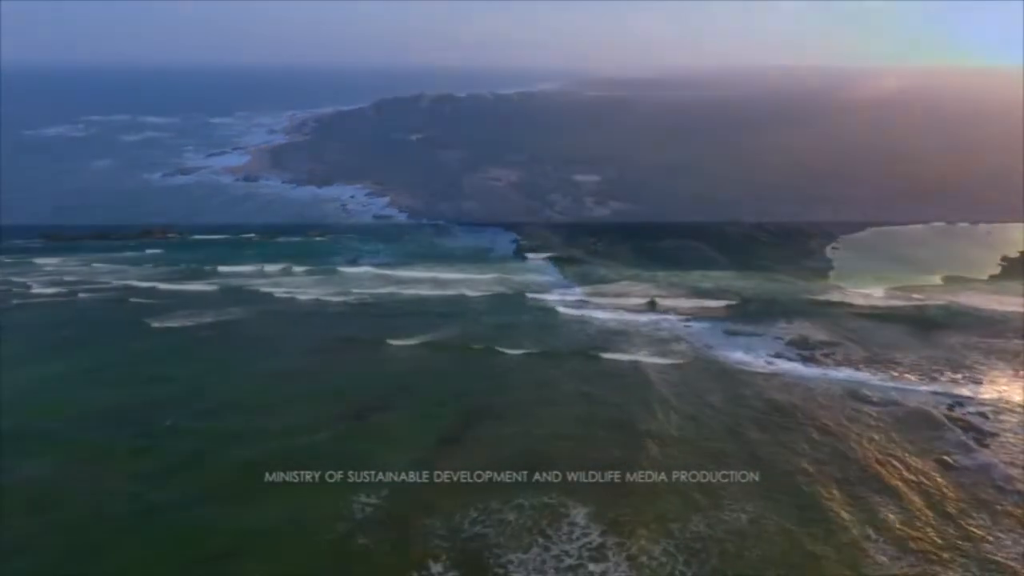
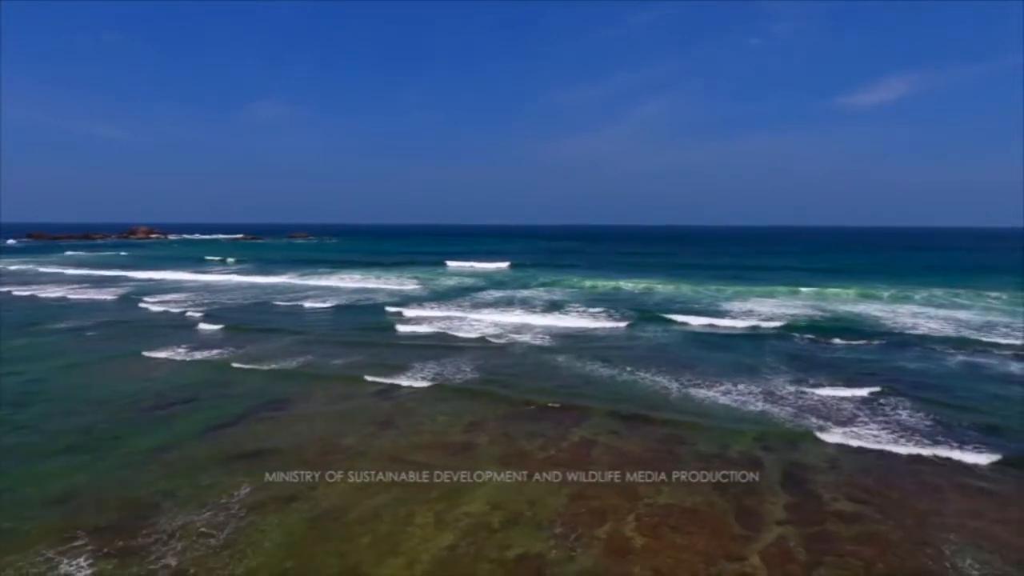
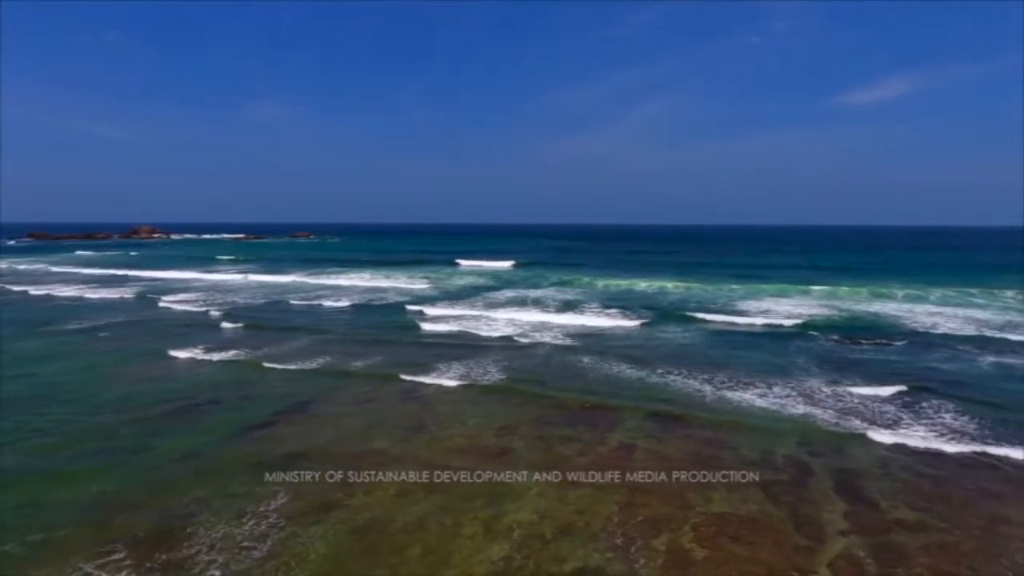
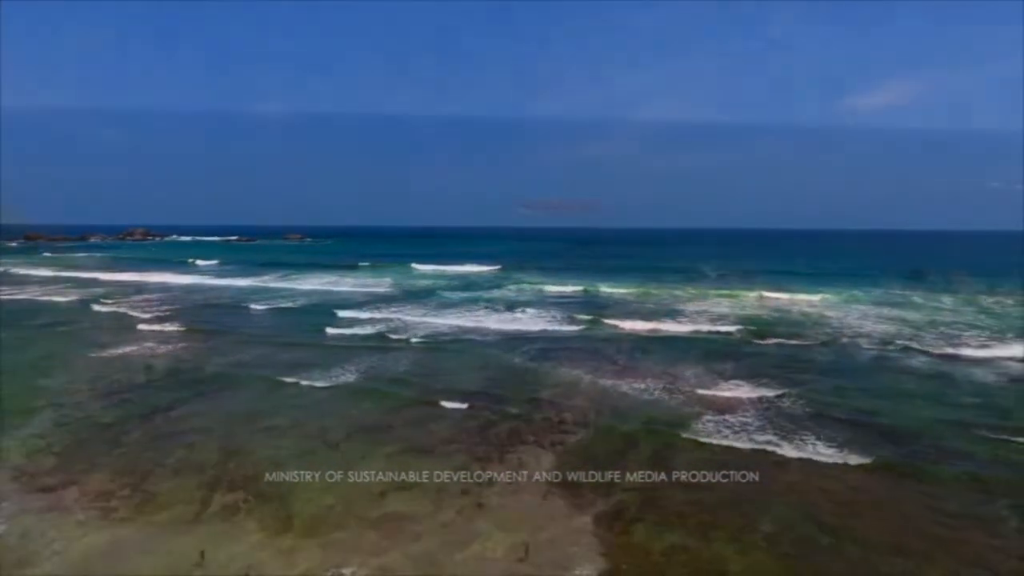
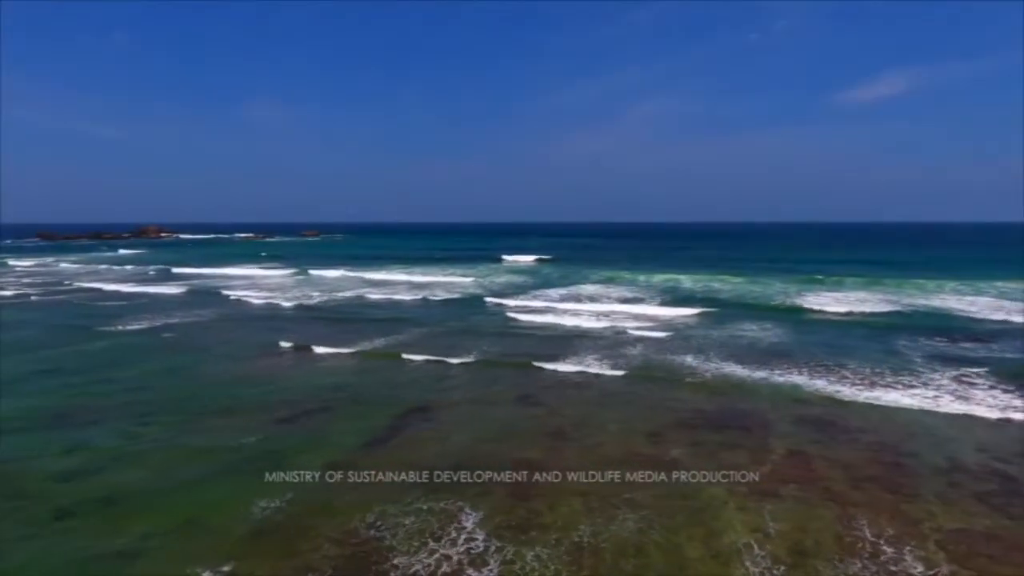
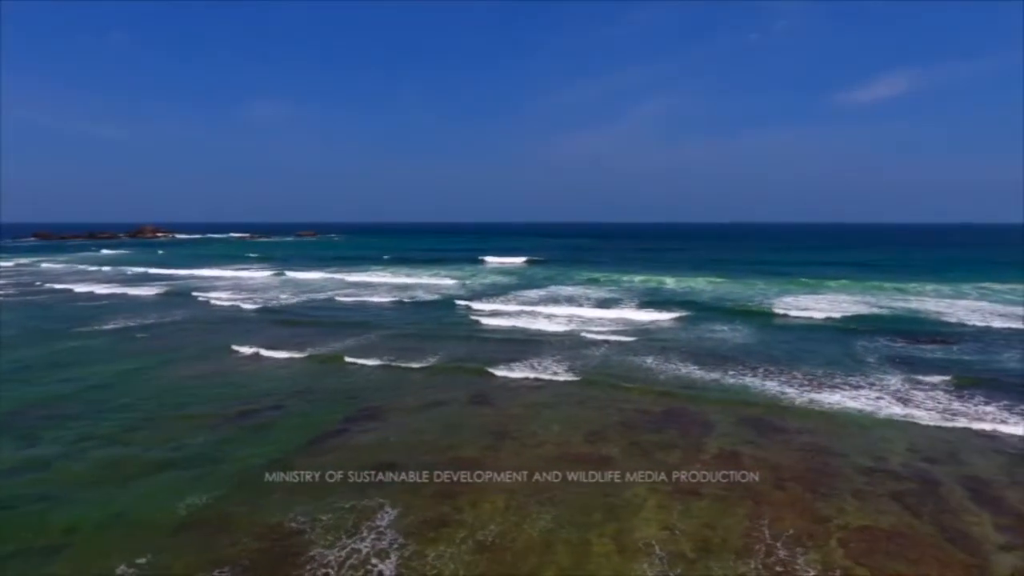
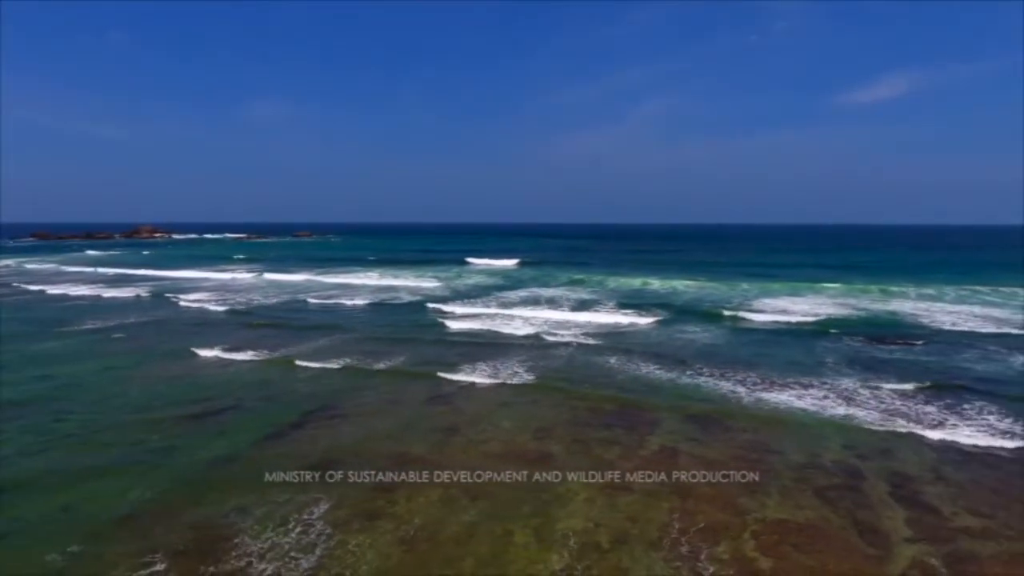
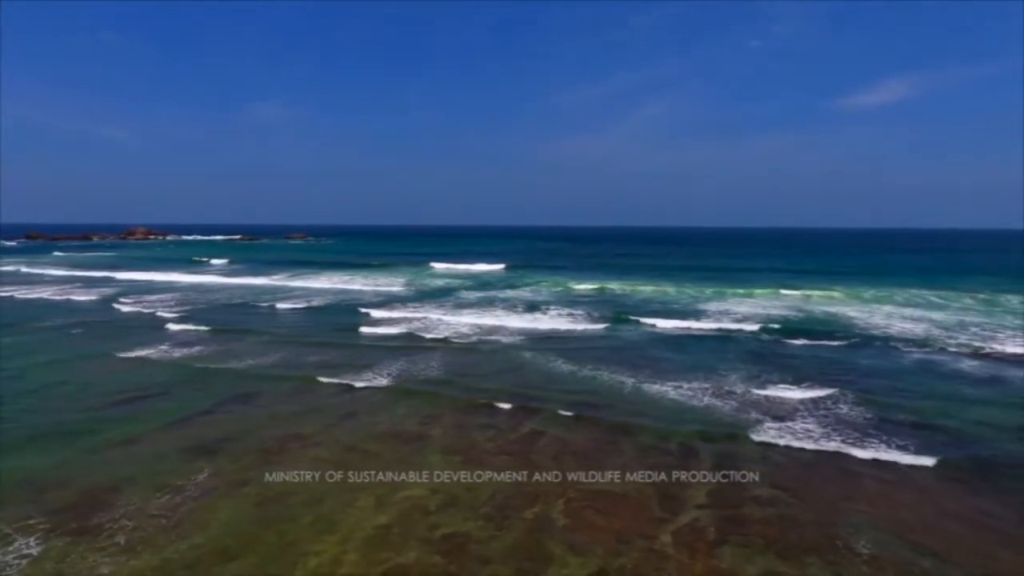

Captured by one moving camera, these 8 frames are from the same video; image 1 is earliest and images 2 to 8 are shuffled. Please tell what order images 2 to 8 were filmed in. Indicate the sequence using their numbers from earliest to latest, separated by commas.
5, 6, 7, 3, 2, 8, 4
